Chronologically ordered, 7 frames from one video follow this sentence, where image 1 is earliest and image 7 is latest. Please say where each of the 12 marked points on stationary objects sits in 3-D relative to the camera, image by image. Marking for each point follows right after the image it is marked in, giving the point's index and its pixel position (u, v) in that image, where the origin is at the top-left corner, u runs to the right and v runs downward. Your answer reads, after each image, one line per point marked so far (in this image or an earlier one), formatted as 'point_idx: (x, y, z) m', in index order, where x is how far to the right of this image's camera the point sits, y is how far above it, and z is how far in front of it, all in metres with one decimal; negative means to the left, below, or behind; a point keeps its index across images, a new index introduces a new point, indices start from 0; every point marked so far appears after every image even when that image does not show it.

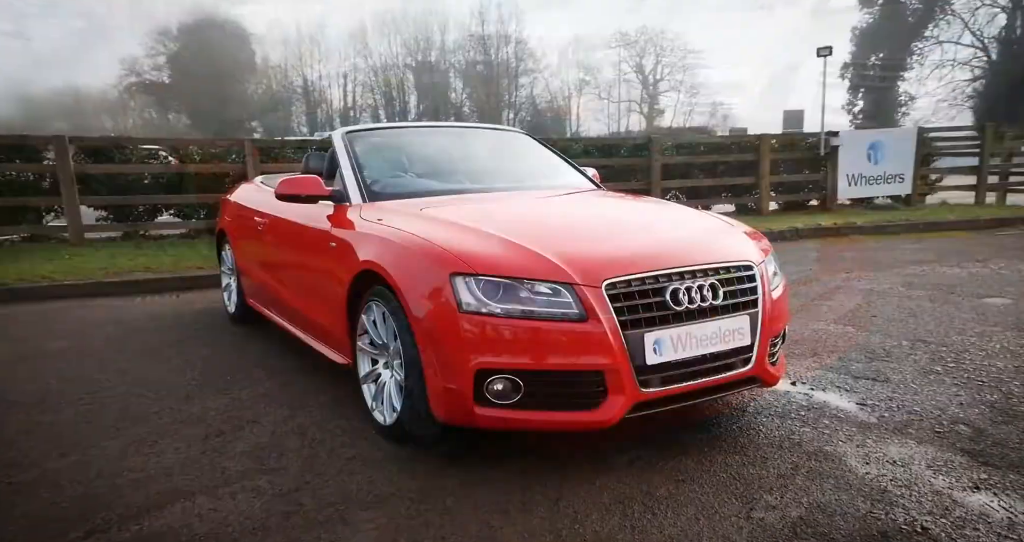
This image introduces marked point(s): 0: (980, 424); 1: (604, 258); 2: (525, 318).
0: (+1.9, -0.6, +2.6) m
1: (+0.3, +0.1, +2.3) m
2: (0.0, -0.2, +2.1) m
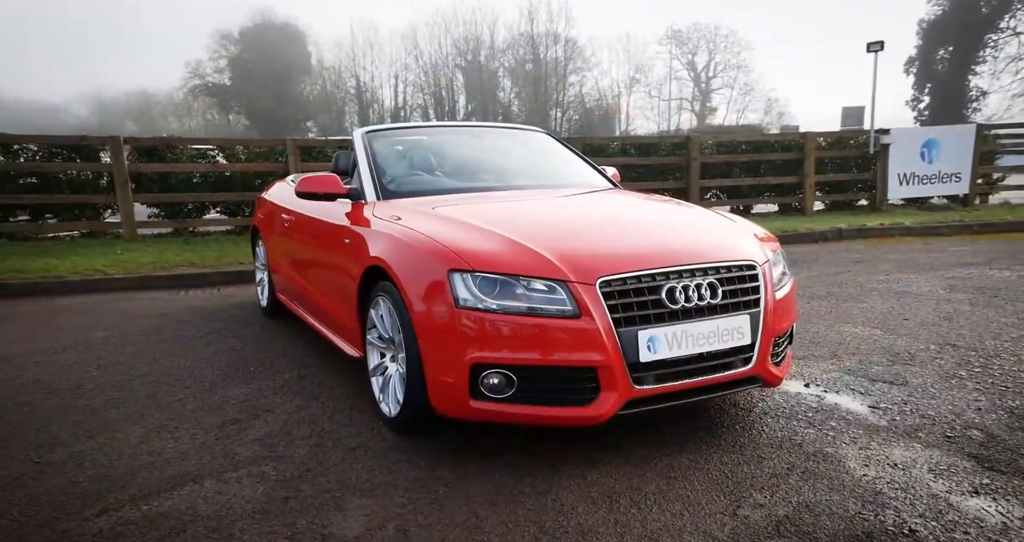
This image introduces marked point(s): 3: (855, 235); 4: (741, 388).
0: (+1.9, -0.6, +2.5) m
1: (+0.3, +0.1, +2.3) m
2: (0.0, -0.1, +2.2) m
3: (+6.5, +0.7, +12.0) m
4: (+0.9, -0.4, +2.5) m
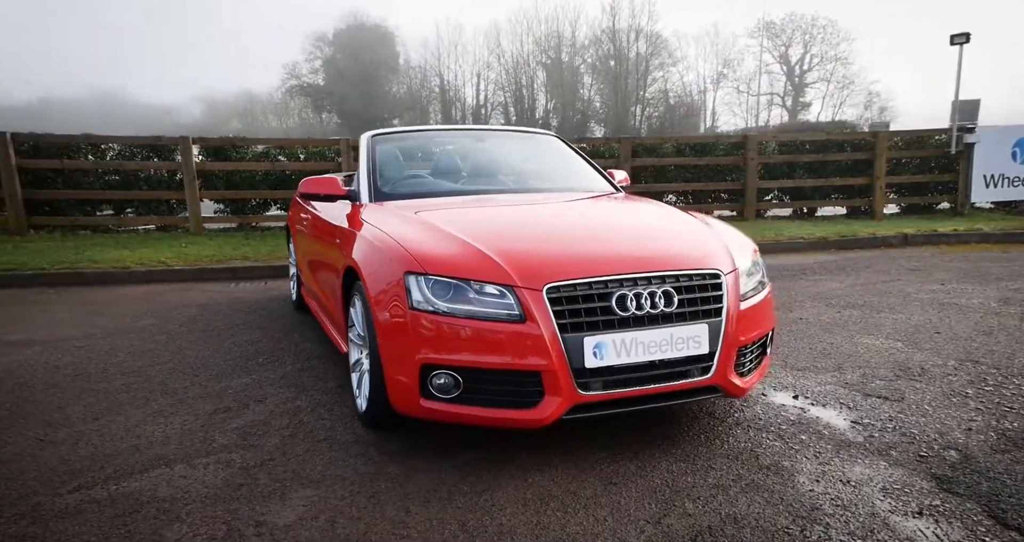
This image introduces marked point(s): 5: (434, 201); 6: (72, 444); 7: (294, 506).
0: (+1.7, -0.7, +2.4) m
1: (+0.1, +0.1, +2.3) m
2: (-0.2, -0.2, +2.2) m
3: (+7.2, +0.5, +11.4) m
4: (+0.7, -0.5, +2.4) m
5: (-0.5, +0.4, +3.6) m
6: (-1.8, -0.7, +2.7) m
7: (-0.7, -0.7, +2.0) m
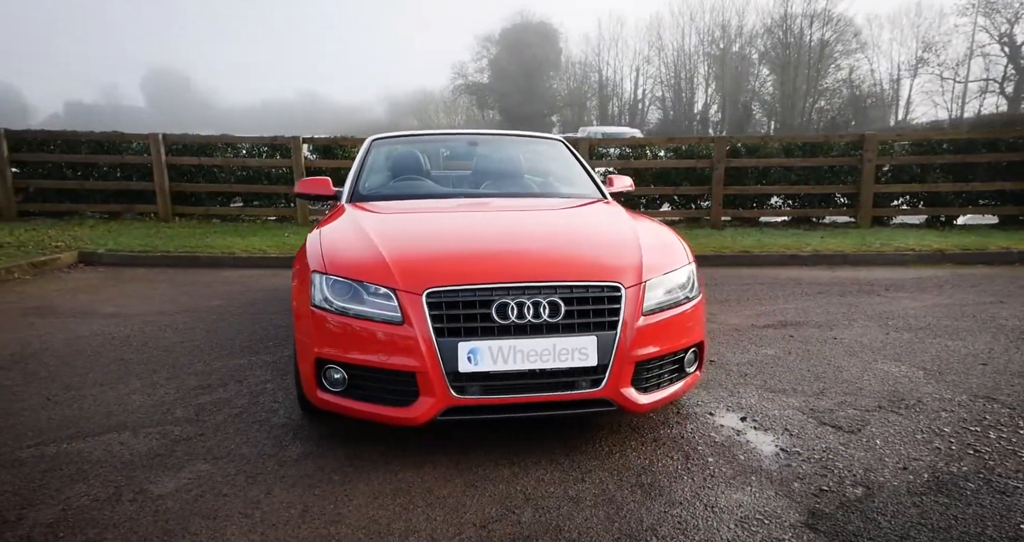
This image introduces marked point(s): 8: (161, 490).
0: (+1.3, -0.8, +2.2) m
1: (-0.3, 0.0, +2.4) m
2: (-0.6, -0.2, +2.4) m
3: (+8.4, +0.2, +10.0) m
4: (+0.3, -0.5, +2.4) m
5: (-0.6, +0.4, +3.8) m
6: (-2.2, -0.7, +3.2) m
7: (-1.1, -0.7, +2.2) m
8: (-1.2, -0.7, +2.1) m
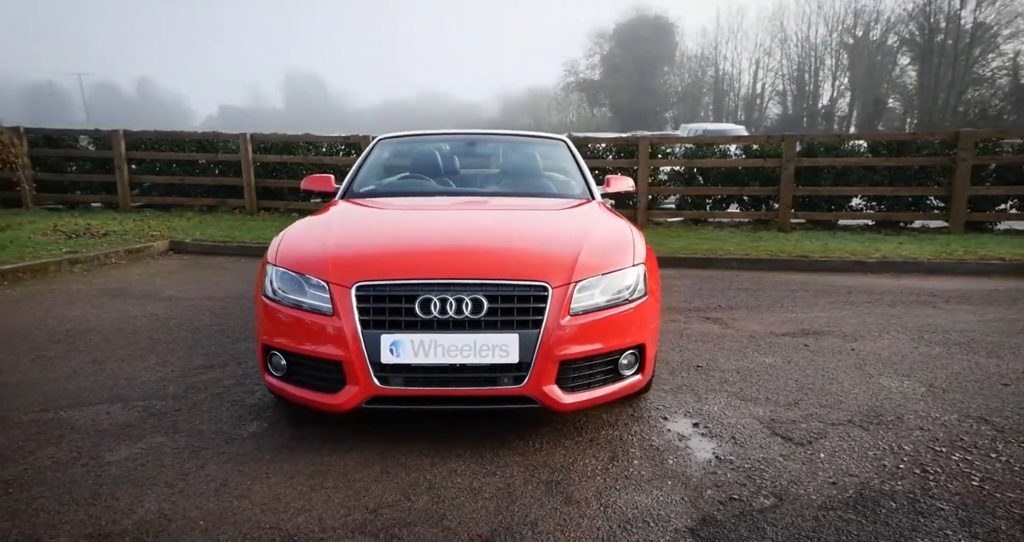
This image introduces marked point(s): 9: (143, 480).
0: (+0.9, -0.8, +2.2) m
1: (-0.5, 0.0, +2.5) m
2: (-0.8, -0.1, +2.5) m
3: (+9.0, 0.0, +9.0) m
4: (0.0, -0.5, +2.5) m
5: (-0.7, +0.4, +4.0) m
6: (-2.3, -0.6, +3.5) m
7: (-1.4, -0.7, +2.5) m
8: (-1.5, -0.7, +2.4) m
9: (-1.3, -0.7, +2.2) m
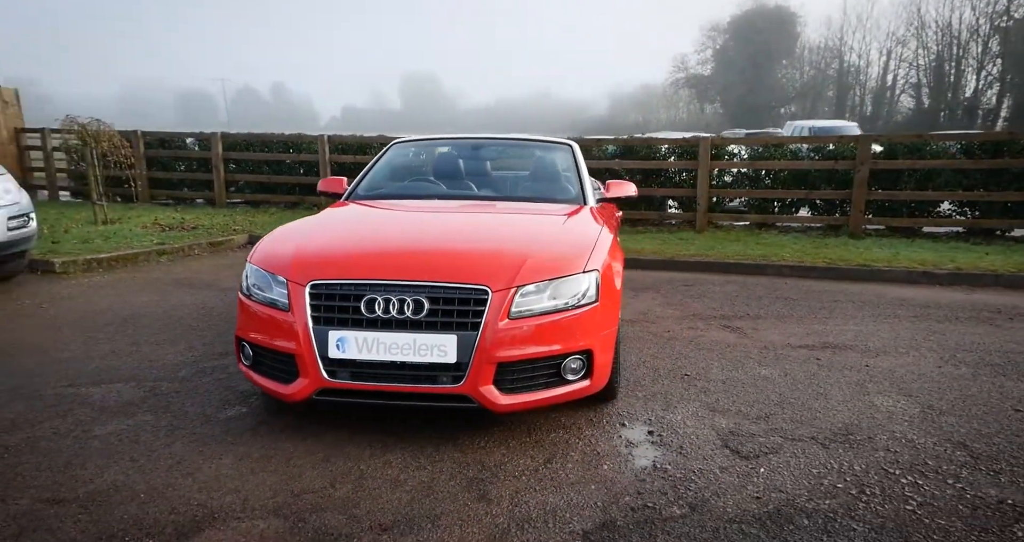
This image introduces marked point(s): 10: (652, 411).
0: (+0.6, -0.8, +2.2) m
1: (-0.7, 0.0, +2.7) m
2: (-1.1, -0.1, +2.8) m
3: (+9.5, -0.3, +8.0) m
4: (-0.2, -0.5, +2.6) m
5: (-0.7, +0.4, +4.2) m
6: (-2.4, -0.6, +4.0) m
7: (-1.7, -0.7, +2.8) m
8: (-1.7, -0.7, +2.7) m
9: (-1.5, -0.7, +2.5) m
10: (+0.7, -0.7, +3.2) m
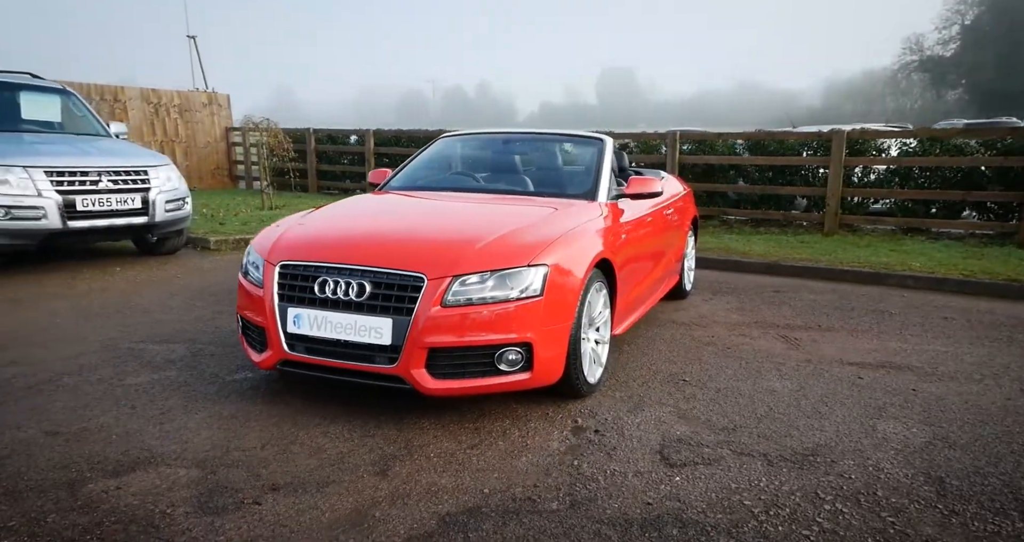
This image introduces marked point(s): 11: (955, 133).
0: (+0.2, -0.8, +2.2) m
1: (-1.0, +0.1, +3.1) m
2: (-1.3, -0.1, +3.2) m
3: (+10.2, -0.7, +5.8) m
4: (-0.5, -0.5, +2.8) m
5: (-0.6, +0.5, +4.5) m
6: (-2.3, -0.4, +4.6) m
7: (-1.9, -0.5, +3.4) m
8: (-1.9, -0.5, +3.3) m
9: (-1.8, -0.6, +3.0) m
10: (+0.5, -0.7, +3.2) m
11: (+7.9, +2.4, +11.6) m
